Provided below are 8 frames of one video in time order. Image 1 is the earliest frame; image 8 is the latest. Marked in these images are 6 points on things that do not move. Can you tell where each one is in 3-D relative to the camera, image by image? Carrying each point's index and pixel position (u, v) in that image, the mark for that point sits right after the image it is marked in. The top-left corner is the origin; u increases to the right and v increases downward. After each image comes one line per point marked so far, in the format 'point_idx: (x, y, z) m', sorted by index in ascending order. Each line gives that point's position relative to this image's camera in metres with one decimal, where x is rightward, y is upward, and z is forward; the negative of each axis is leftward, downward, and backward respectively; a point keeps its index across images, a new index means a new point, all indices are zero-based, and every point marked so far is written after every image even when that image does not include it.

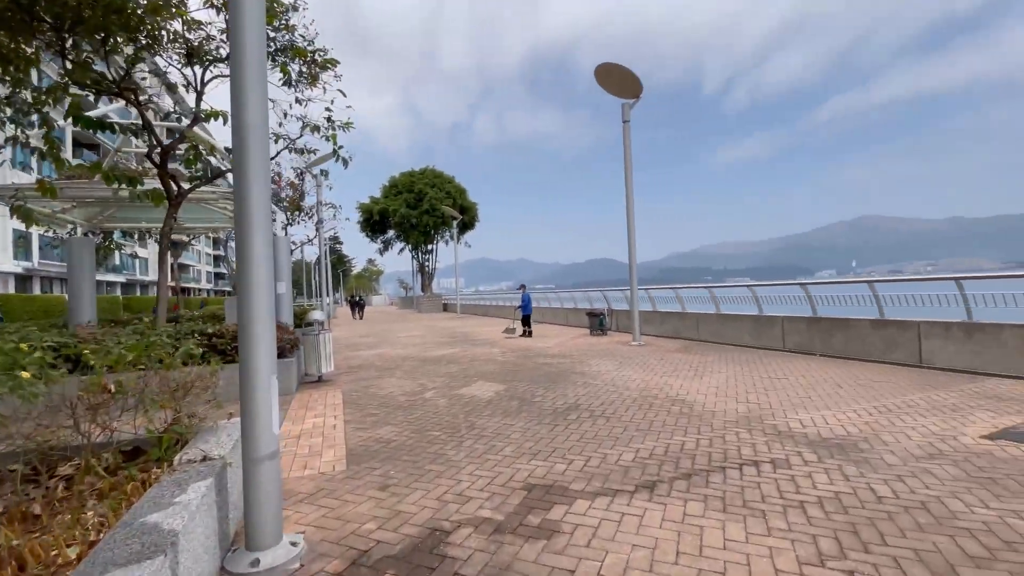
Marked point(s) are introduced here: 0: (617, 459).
0: (+1.0, -1.7, +4.6) m
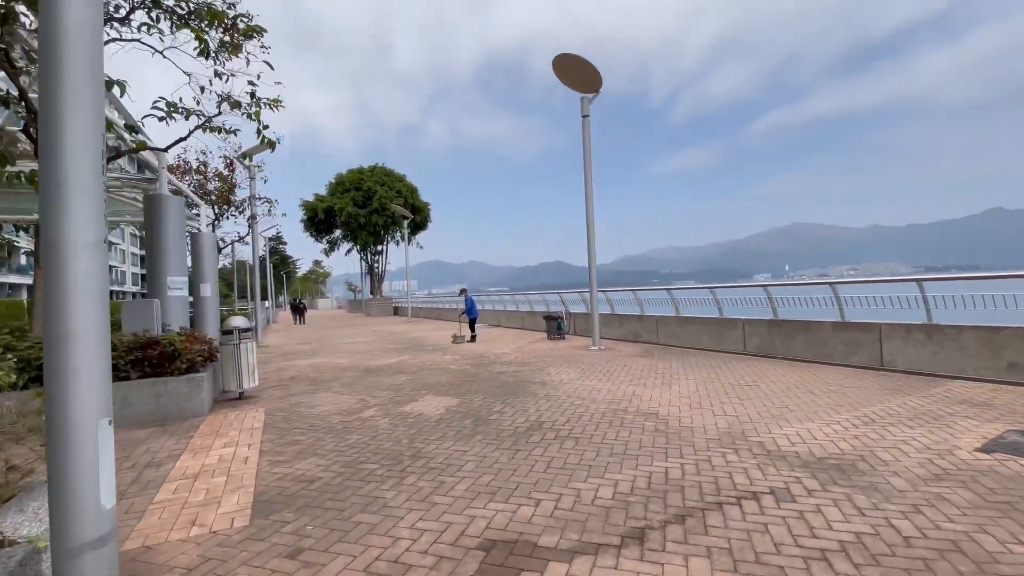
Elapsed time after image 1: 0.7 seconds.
0: (+0.7, -1.7, +3.8) m
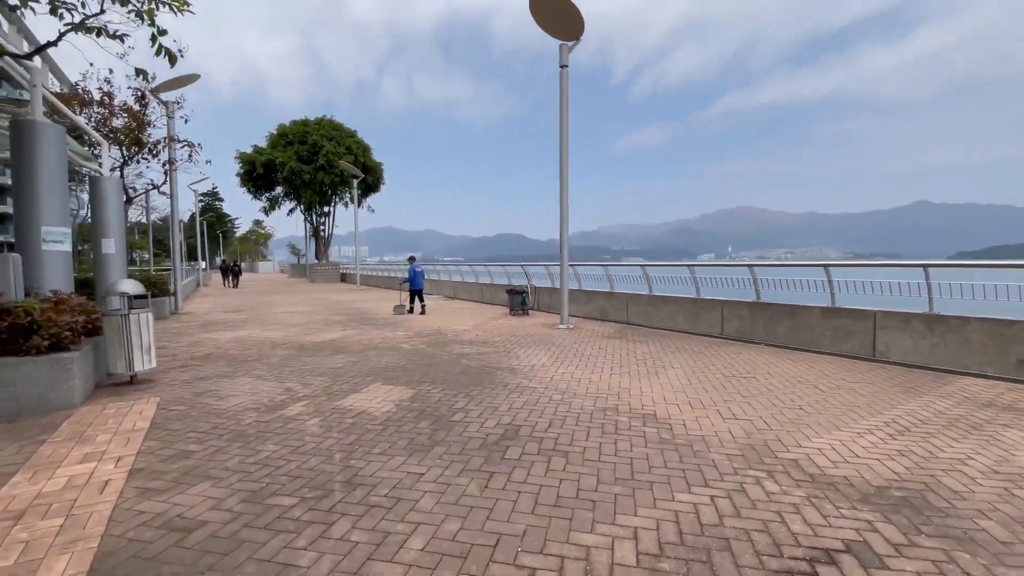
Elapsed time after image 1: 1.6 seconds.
0: (+0.6, -1.5, +2.6) m
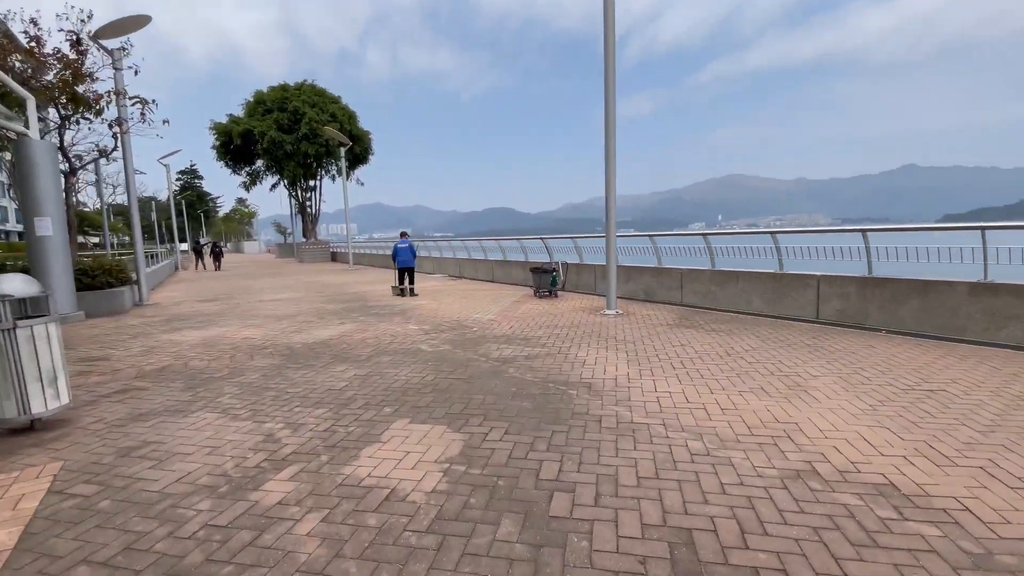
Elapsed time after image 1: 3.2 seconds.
0: (+1.5, -1.6, +0.5) m
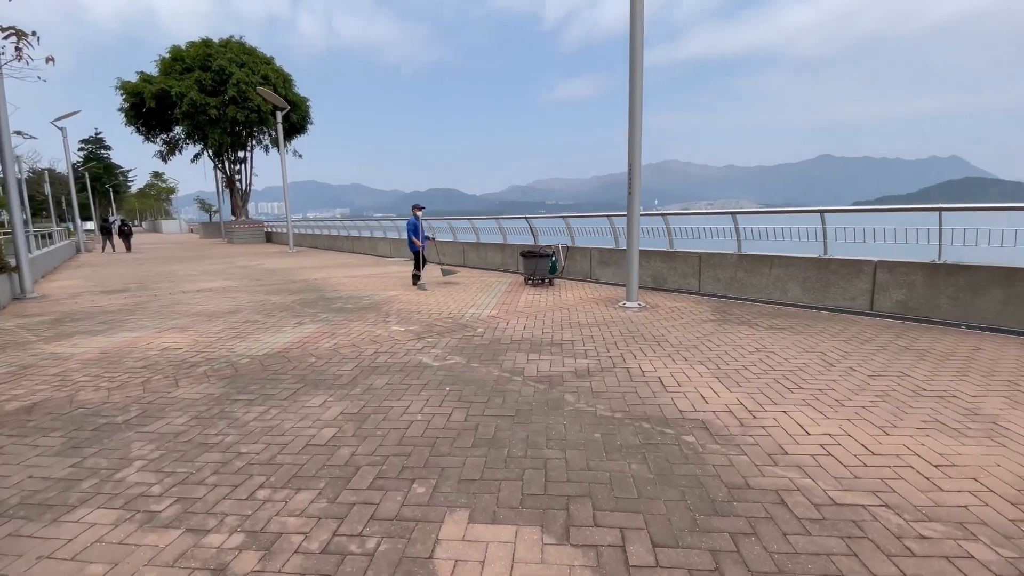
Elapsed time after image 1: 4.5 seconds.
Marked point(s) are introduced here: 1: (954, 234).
0: (+2.7, -1.7, -1.0) m
1: (+6.3, +0.8, +6.8) m
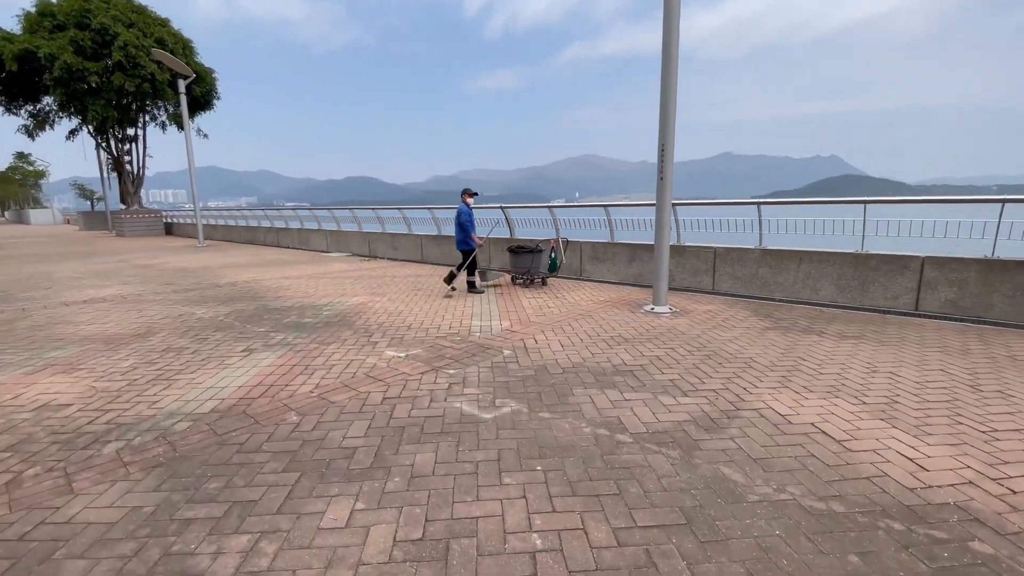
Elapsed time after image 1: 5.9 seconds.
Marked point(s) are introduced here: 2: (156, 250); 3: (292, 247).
0: (+4.2, -1.9, -1.9) m
1: (+6.6, +0.8, +6.3) m
2: (-14.2, +1.5, +19.0) m
3: (-9.1, +1.7, +19.7) m
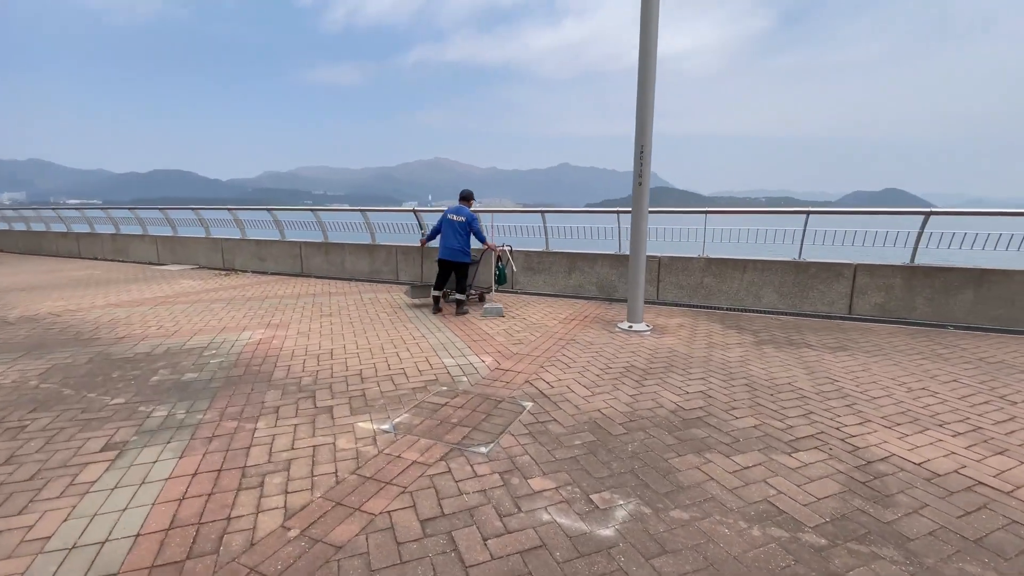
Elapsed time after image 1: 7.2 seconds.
0: (+6.4, -1.9, -1.5) m
1: (+6.1, +0.8, +7.0) m
2: (-17.7, +0.6, +12.8) m
3: (-12.9, +0.9, +15.0) m
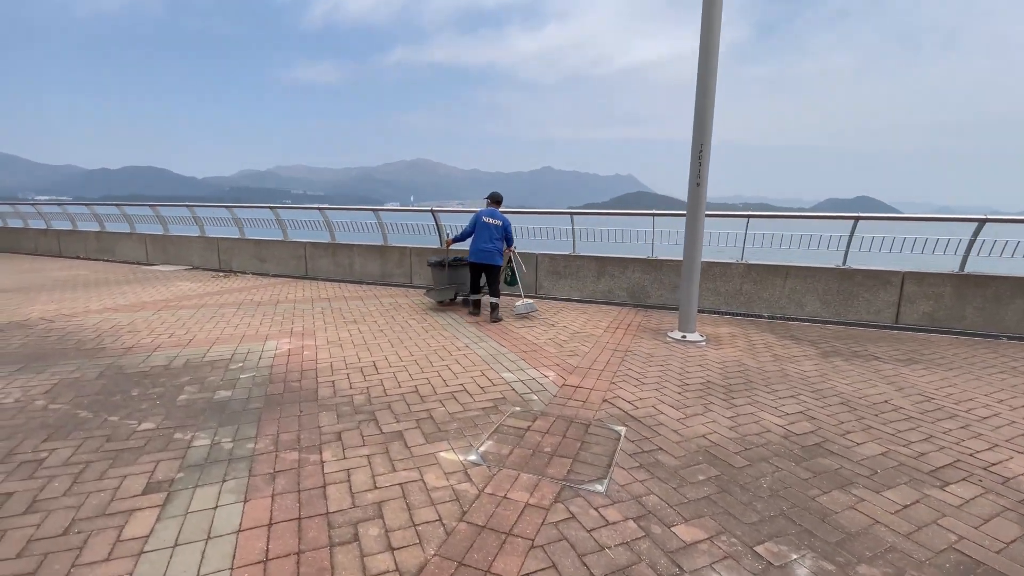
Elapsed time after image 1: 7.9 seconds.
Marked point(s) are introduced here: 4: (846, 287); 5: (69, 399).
0: (+7.3, -2.0, -1.7) m
1: (+6.6, +0.6, +6.8) m
2: (-17.3, +0.6, +11.7) m
3: (-12.7, +0.9, +14.1) m
4: (+5.1, 0.0, +7.3) m
5: (-3.7, -0.9, +4.0) m
